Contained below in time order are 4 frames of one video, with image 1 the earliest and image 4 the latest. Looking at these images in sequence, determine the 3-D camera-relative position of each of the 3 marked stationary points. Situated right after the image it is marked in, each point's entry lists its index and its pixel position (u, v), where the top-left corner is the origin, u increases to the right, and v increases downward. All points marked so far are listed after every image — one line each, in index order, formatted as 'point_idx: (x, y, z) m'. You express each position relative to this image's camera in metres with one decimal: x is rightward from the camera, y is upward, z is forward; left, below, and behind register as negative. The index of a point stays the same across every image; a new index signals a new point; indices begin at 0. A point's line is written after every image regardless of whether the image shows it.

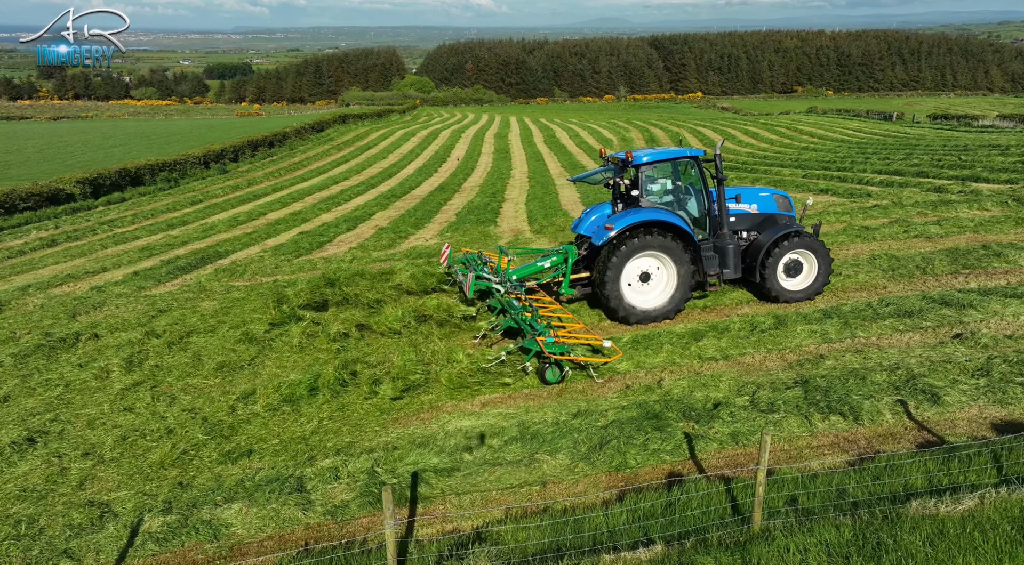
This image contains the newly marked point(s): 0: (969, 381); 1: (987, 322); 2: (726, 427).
0: (+3.9, -0.8, +7.1) m
1: (+5.1, -0.4, +8.9) m
2: (+1.6, -1.1, +6.3) m
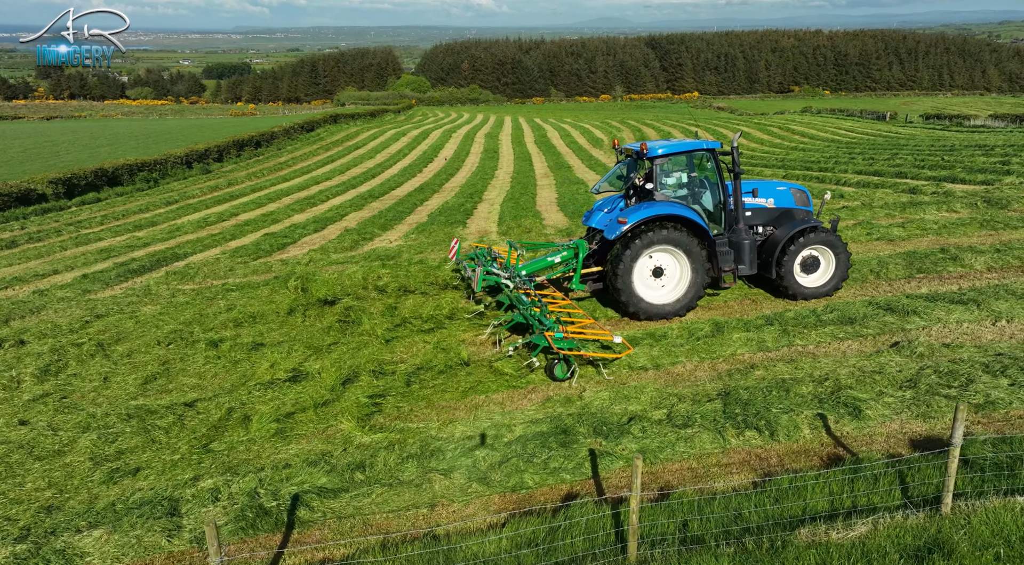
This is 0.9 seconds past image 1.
0: (+3.1, -0.9, +6.8) m
1: (+4.3, -0.5, +8.6) m
2: (+0.9, -1.2, +6.1) m
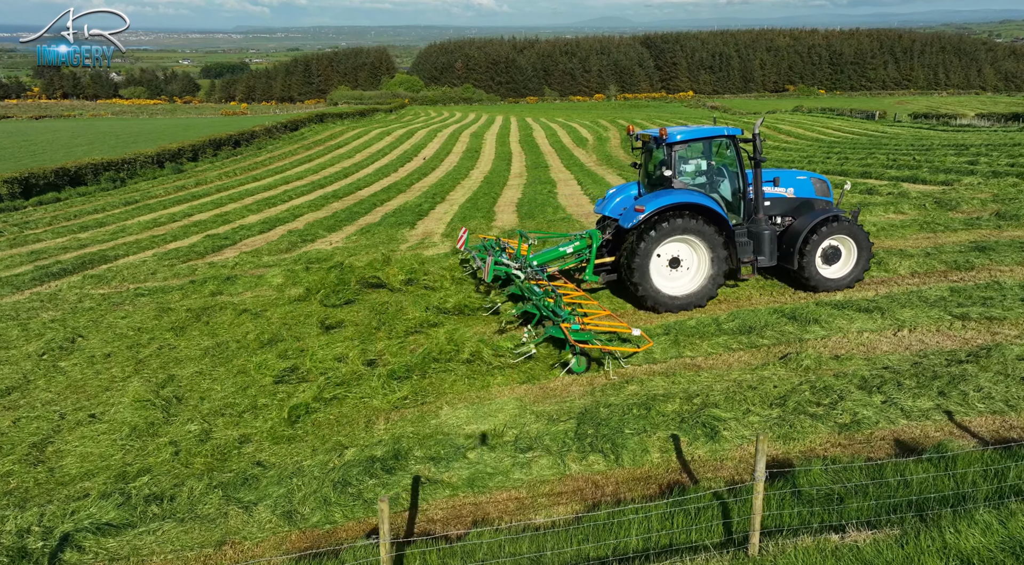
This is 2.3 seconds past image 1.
0: (+1.9, -1.0, +6.4) m
1: (+3.0, -0.6, +8.2) m
2: (-0.3, -1.3, +5.6) m
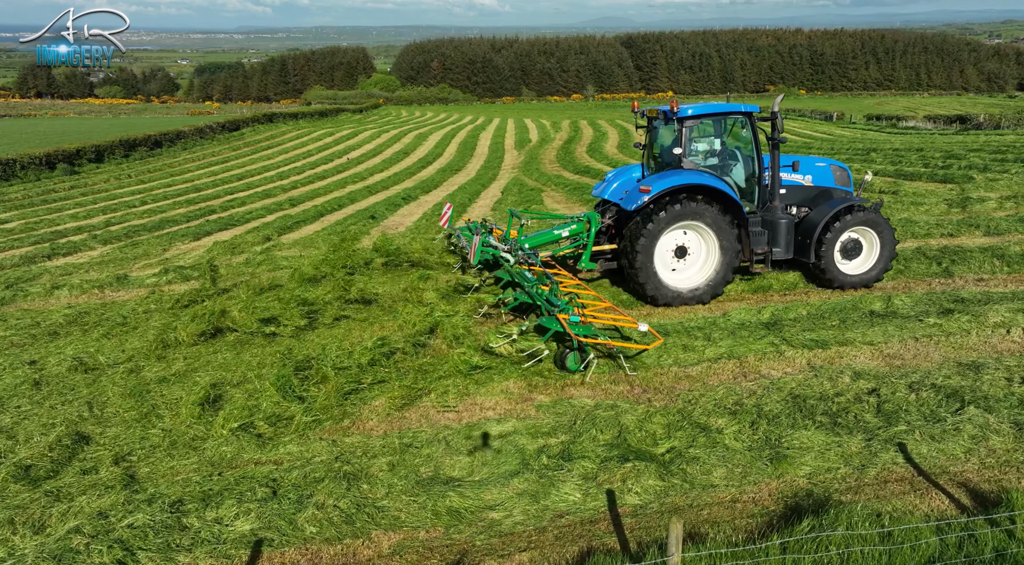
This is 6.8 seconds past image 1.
0: (-2.8, -1.5, +4.7) m
1: (-1.8, -1.1, +6.6) m
2: (-4.9, -1.7, +3.7) m
